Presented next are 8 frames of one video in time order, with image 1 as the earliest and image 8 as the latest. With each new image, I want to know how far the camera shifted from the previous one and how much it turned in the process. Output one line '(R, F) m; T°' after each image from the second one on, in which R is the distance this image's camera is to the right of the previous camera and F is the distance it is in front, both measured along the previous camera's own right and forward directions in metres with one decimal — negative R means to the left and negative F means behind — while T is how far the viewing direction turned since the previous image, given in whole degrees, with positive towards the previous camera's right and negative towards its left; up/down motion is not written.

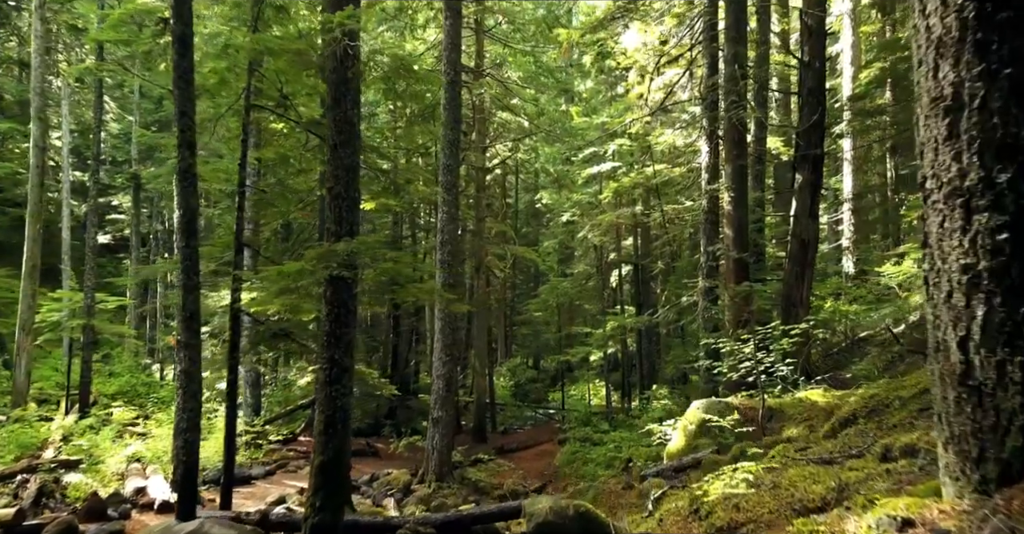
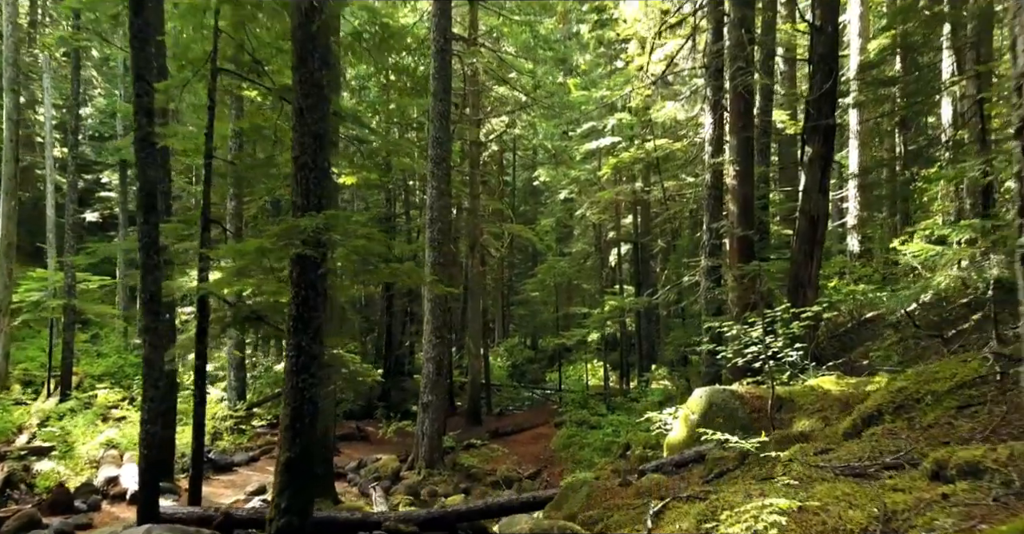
(+0.1, +0.8) m; 0°
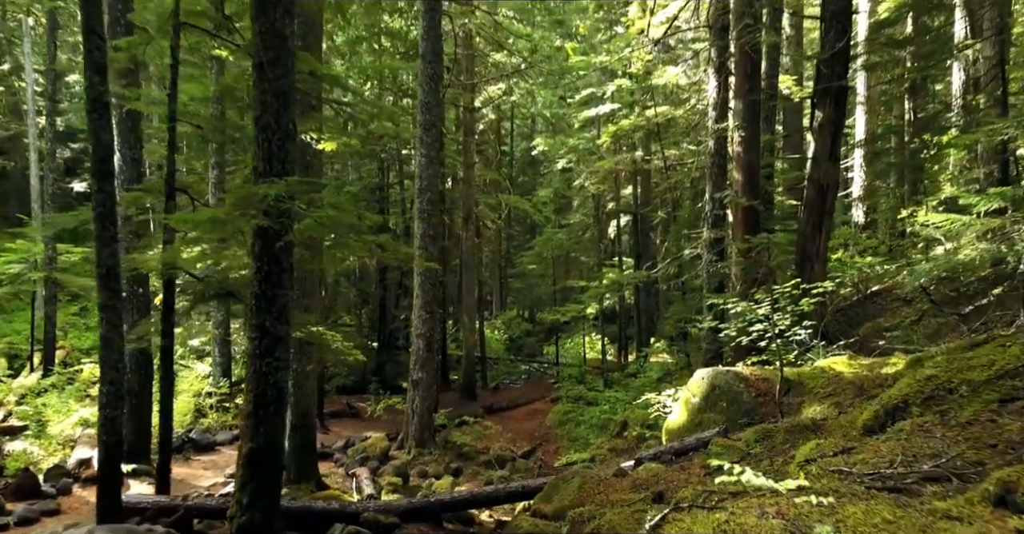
(+0.1, +0.7) m; 0°
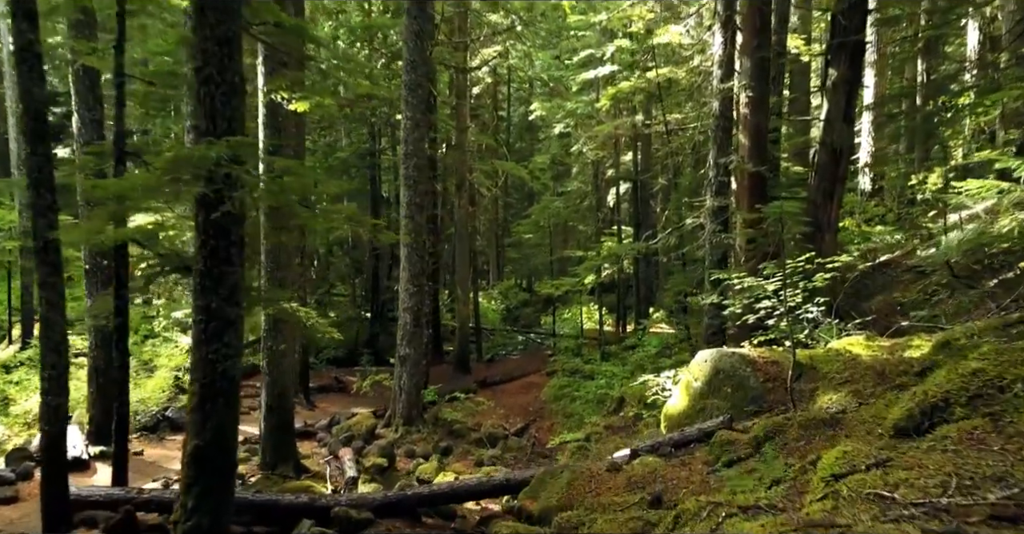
(+0.1, +0.8) m; 0°
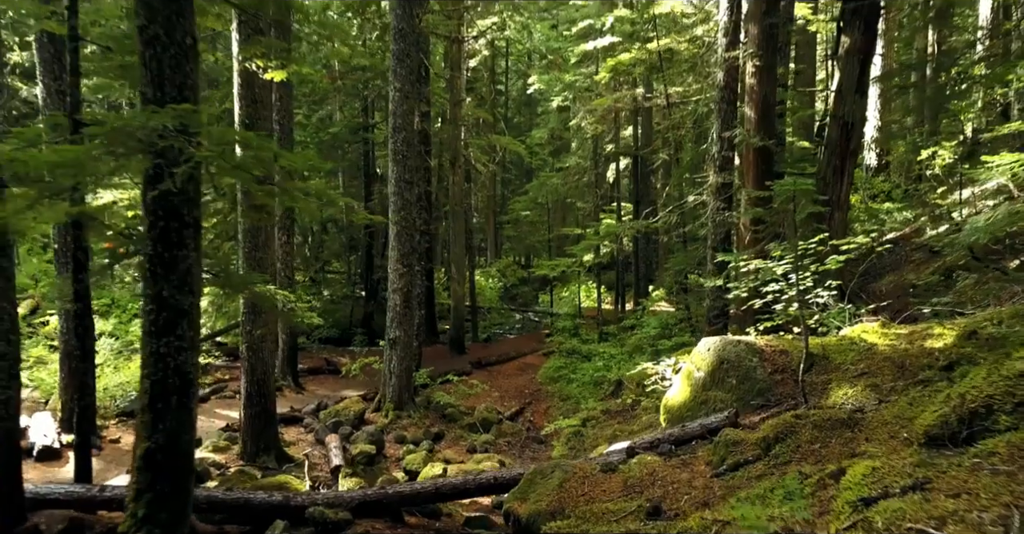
(+0.1, +0.6) m; 0°
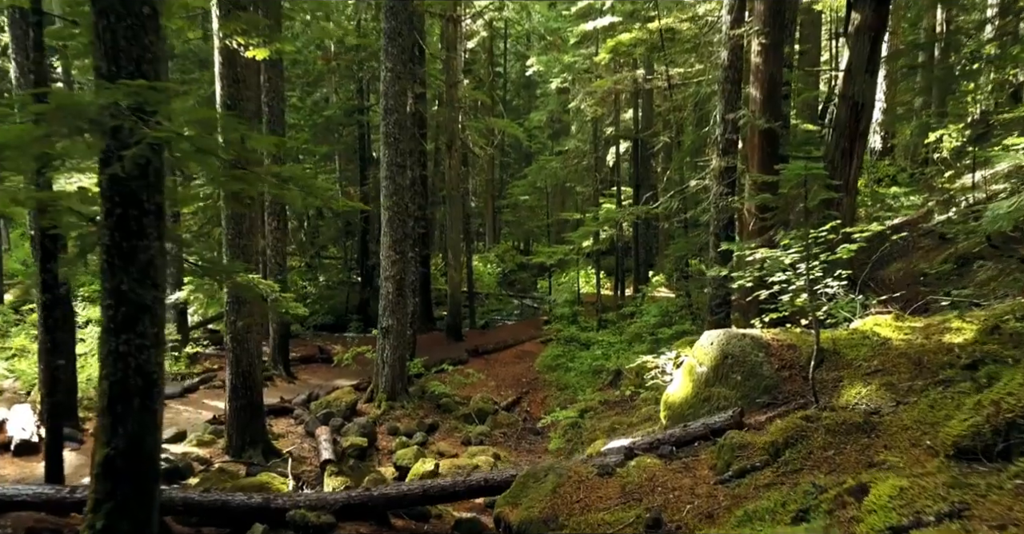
(+0.1, +0.4) m; 0°
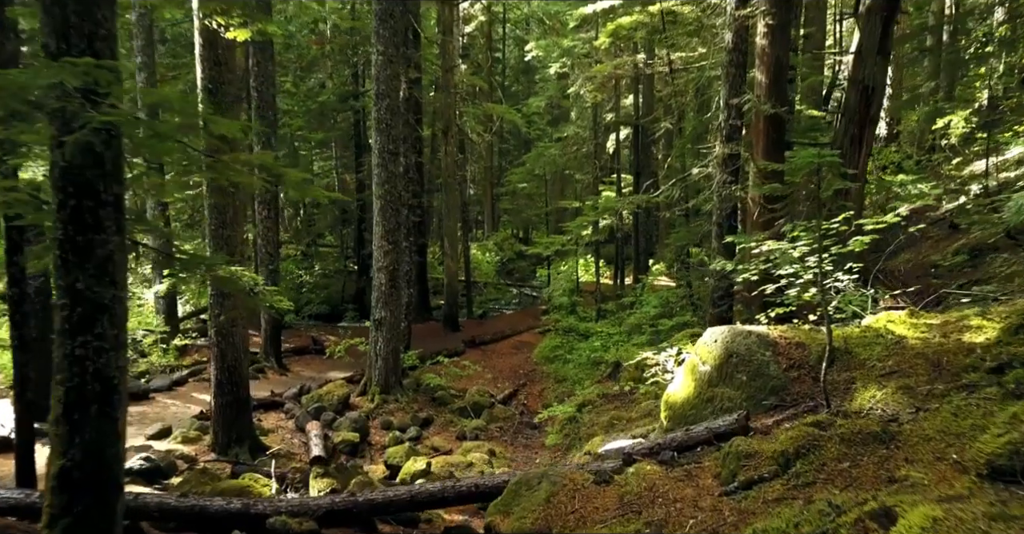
(+0.1, +0.4) m; 0°
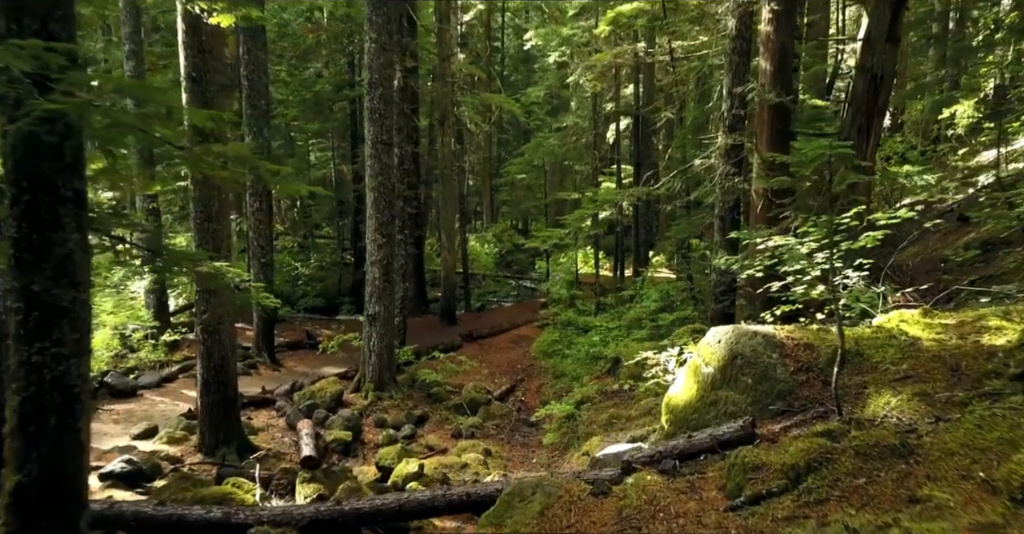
(+0.1, +0.3) m; 0°
